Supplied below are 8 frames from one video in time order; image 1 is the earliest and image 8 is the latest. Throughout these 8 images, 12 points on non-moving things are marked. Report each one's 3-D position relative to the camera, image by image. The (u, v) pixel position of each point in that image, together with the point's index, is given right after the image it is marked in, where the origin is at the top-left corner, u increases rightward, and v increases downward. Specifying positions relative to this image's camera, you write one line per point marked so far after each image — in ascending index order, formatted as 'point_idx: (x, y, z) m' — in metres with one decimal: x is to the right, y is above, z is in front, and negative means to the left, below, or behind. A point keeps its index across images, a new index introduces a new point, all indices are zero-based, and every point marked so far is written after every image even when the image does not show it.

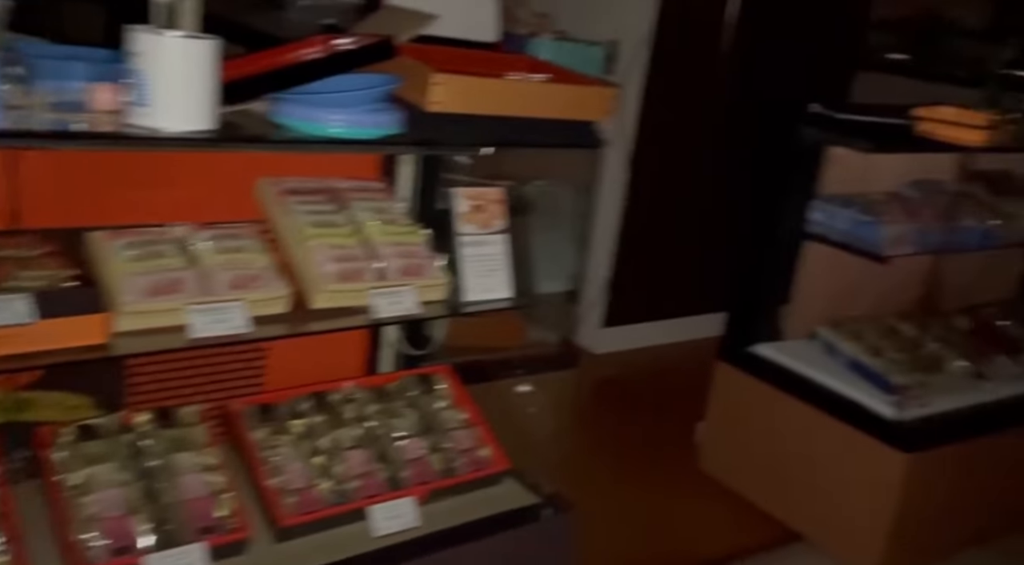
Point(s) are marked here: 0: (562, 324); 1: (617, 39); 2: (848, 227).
0: (+0.1, -0.1, +1.5) m
1: (+0.3, +0.7, +2.8) m
2: (+0.7, +0.1, +2.1) m
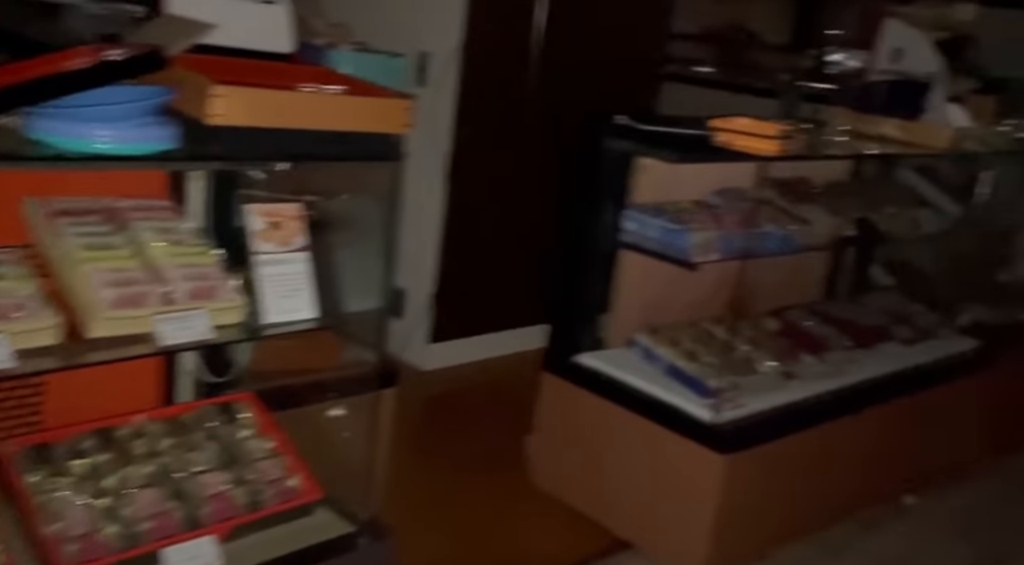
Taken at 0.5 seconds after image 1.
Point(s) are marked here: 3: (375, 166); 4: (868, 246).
0: (-0.2, -0.1, +1.4) m
1: (-0.2, +0.6, +2.8) m
2: (+0.3, +0.1, +2.1) m
3: (-0.2, +0.2, +1.5) m
4: (+1.0, +0.1, +2.9) m
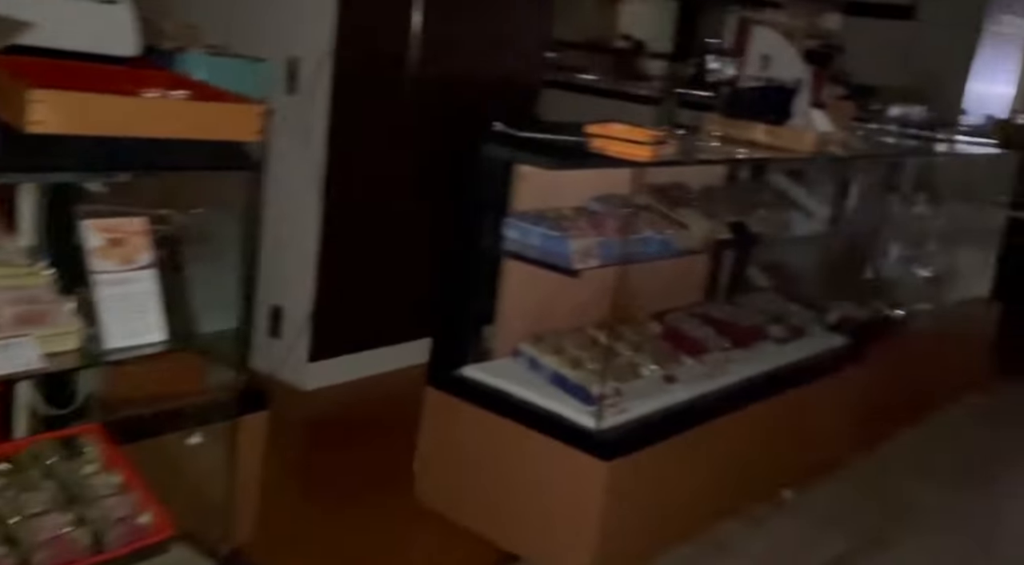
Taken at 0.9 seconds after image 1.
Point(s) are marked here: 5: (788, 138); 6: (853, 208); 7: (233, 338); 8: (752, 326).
0: (-0.4, -0.1, +1.4) m
1: (-0.6, +0.6, +2.7) m
2: (+0.1, +0.1, +2.1) m
3: (-0.4, +0.1, +1.4) m
4: (+0.7, +0.1, +2.9) m
5: (+0.7, +0.4, +2.6) m
6: (+1.1, +0.2, +3.2) m
7: (-0.4, -0.1, +1.5) m
8: (+0.6, -0.1, +2.8) m
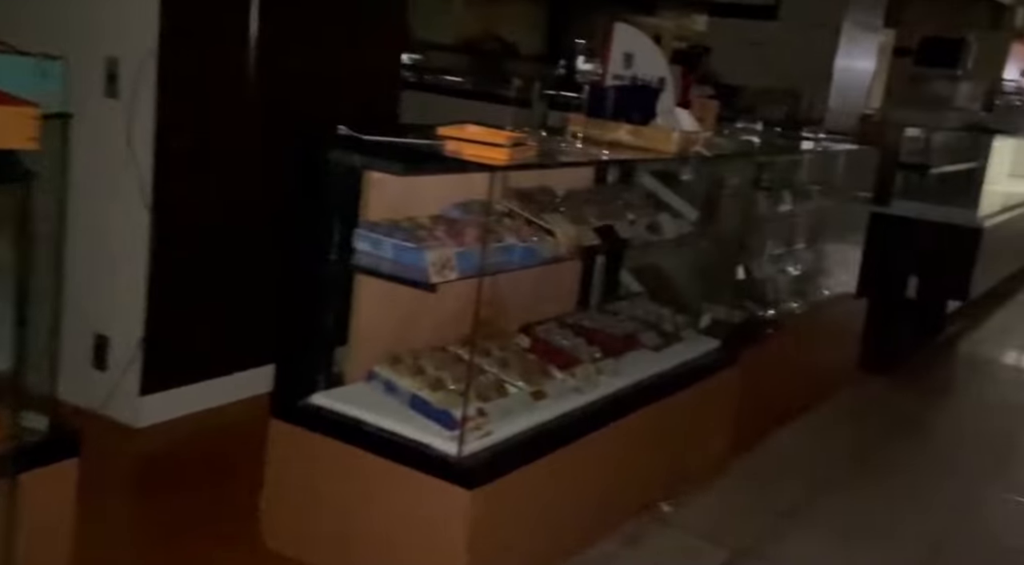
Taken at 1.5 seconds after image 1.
0: (-0.6, -0.1, +1.2) m
1: (-0.9, +0.5, +2.5) m
2: (-0.2, +0.1, +2.0) m
3: (-0.6, +0.1, +1.2) m
4: (+0.3, +0.1, +2.8) m
5: (+0.4, +0.4, +2.5) m
6: (+0.6, +0.2, +3.2) m
7: (-0.6, -0.1, +1.3) m
8: (+0.3, -0.1, +2.7) m
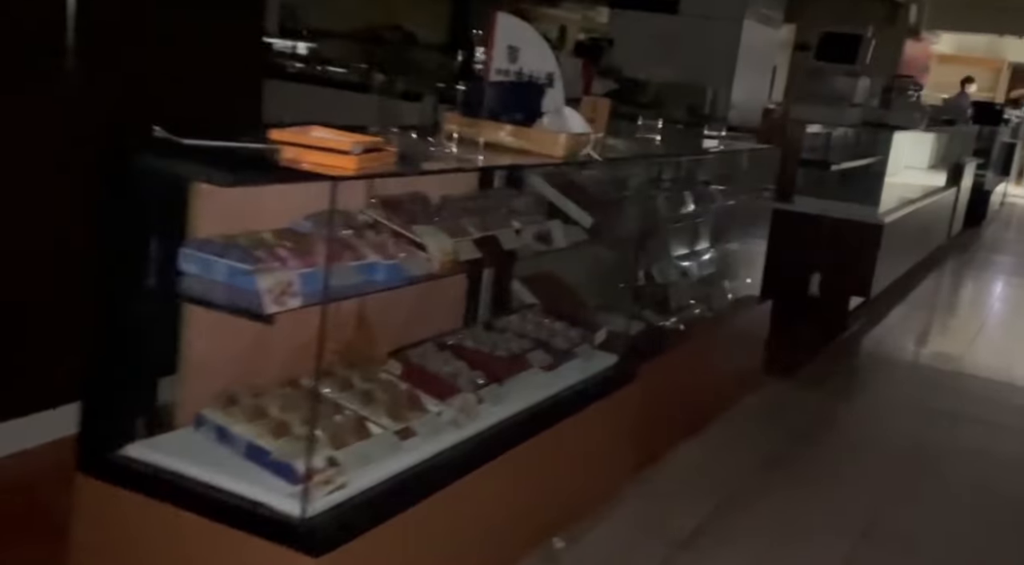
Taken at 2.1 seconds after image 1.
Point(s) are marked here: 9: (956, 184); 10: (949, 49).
0: (-0.7, -0.2, +0.9) m
1: (-1.2, +0.5, +2.2) m
2: (-0.5, 0.0, +1.7) m
3: (-0.8, +0.1, +0.9) m
4: (0.0, 0.0, +2.6) m
5: (+0.1, +0.3, +2.3) m
6: (+0.3, +0.2, +2.9) m
7: (-0.8, -0.2, +1.0) m
8: (0.0, -0.2, +2.4) m
9: (+3.9, +0.9, +8.9) m
10: (+6.6, +3.5, +15.5) m
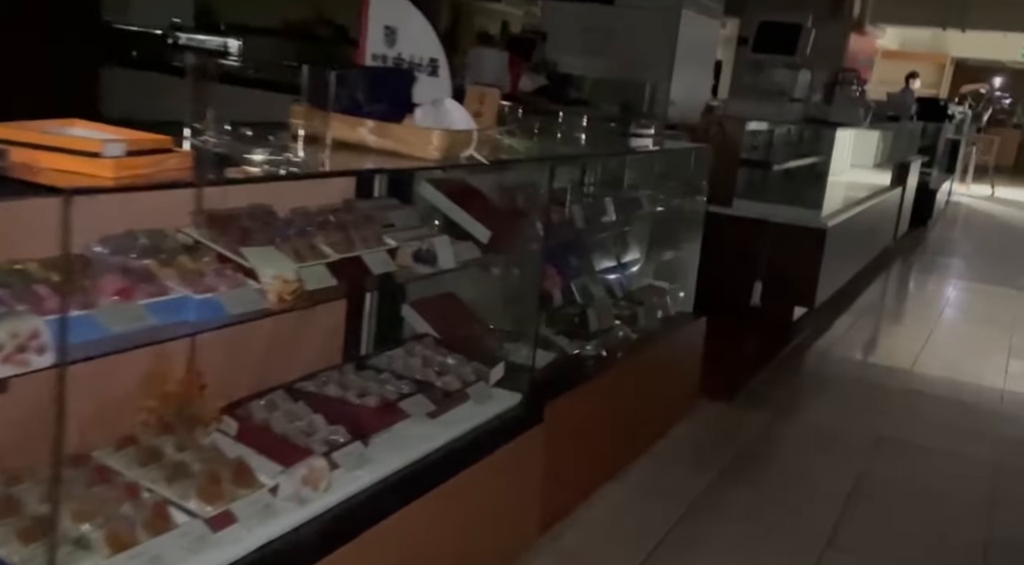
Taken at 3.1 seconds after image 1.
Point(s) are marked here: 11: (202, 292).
0: (-0.9, -0.3, +0.4) m
1: (-1.5, +0.4, +1.7) m
2: (-0.7, -0.1, +1.2) m
3: (-0.9, 0.0, +0.4) m
4: (-0.3, 0.0, +2.1) m
5: (-0.2, +0.3, +1.9) m
6: (0.0, +0.1, +2.5) m
7: (-1.0, -0.2, +0.5) m
8: (-0.3, -0.2, +2.0) m
9: (+3.3, +0.8, +8.6) m
10: (+5.7, +3.5, +15.4) m
11: (-0.5, 0.0, +1.5) m
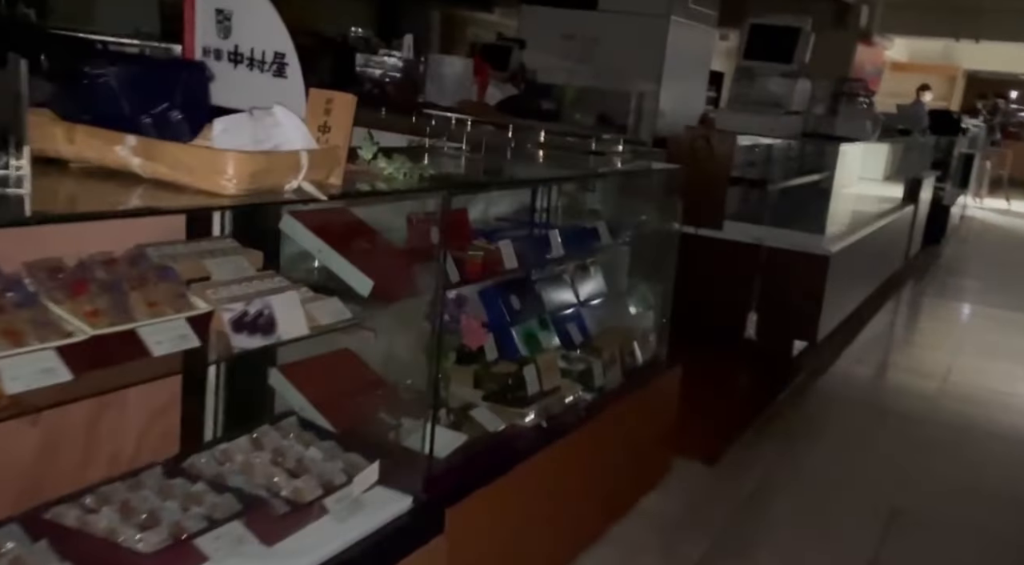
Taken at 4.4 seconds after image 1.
0: (-1.1, -0.4, -0.2) m
1: (-1.7, +0.3, +1.1) m
2: (-0.9, -0.2, +0.6) m
3: (-1.2, -0.1, -0.1) m
4: (-0.5, -0.1, +1.5) m
5: (-0.4, +0.2, +1.3) m
6: (-0.2, 0.0, +1.9) m
7: (-1.2, -0.3, -0.1) m
8: (-0.5, -0.3, +1.4) m
9: (+3.1, +0.6, +8.0) m
10: (+5.6, +3.2, +14.8) m
11: (-0.7, -0.1, +0.9) m
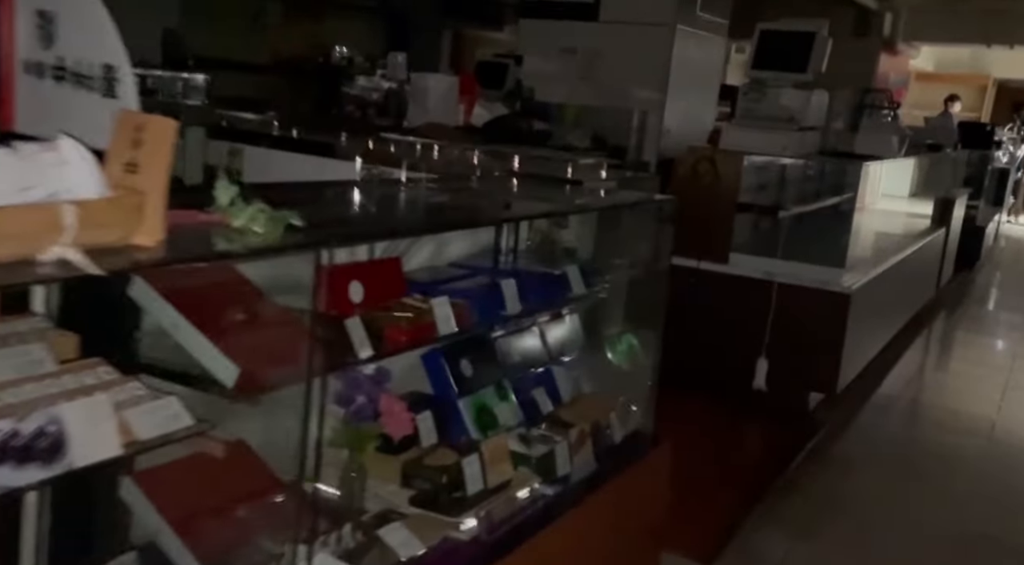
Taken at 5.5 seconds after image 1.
0: (-1.3, -0.5, -0.6) m
1: (-1.8, +0.2, +0.7) m
2: (-1.0, -0.3, +0.2) m
3: (-1.3, -0.2, -0.6) m
4: (-0.6, -0.2, +1.1) m
5: (-0.5, 0.0, +0.9) m
6: (-0.3, -0.1, +1.5) m
7: (-1.4, -0.4, -0.5) m
8: (-0.6, -0.5, +1.0) m
9: (+3.2, +0.5, +7.5) m
10: (+5.8, +3.0, +14.2) m
11: (-0.8, -0.2, +0.5) m
